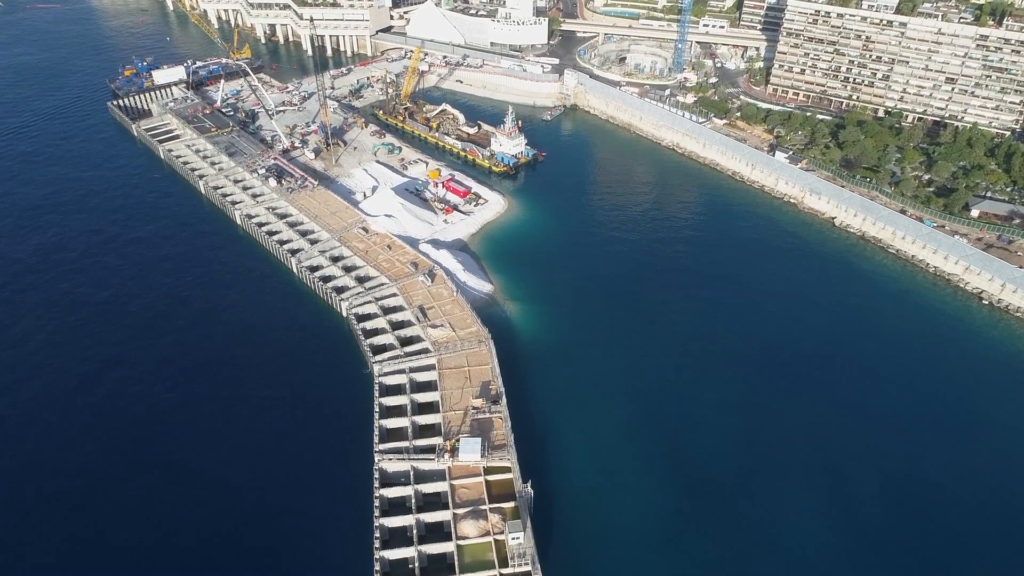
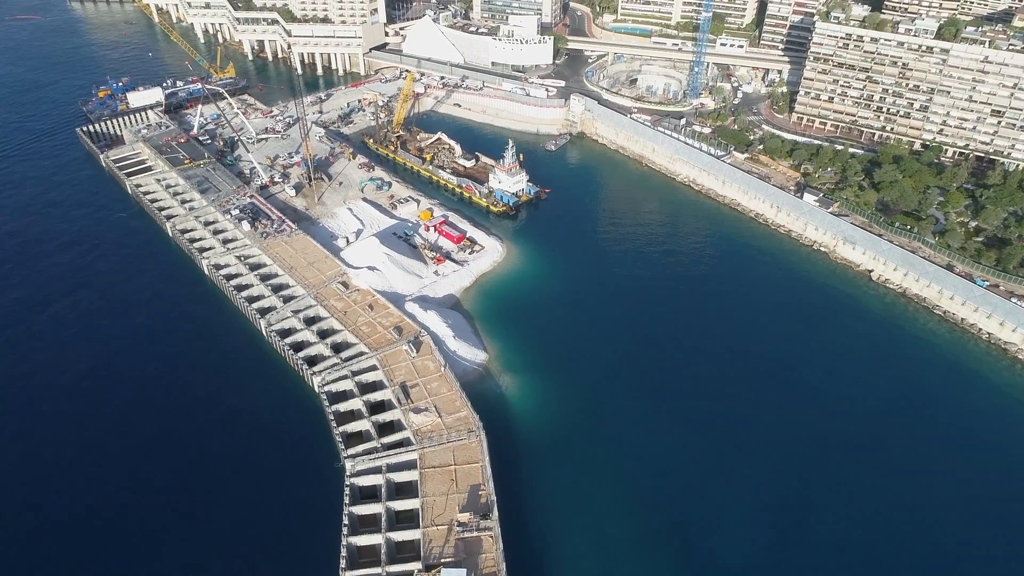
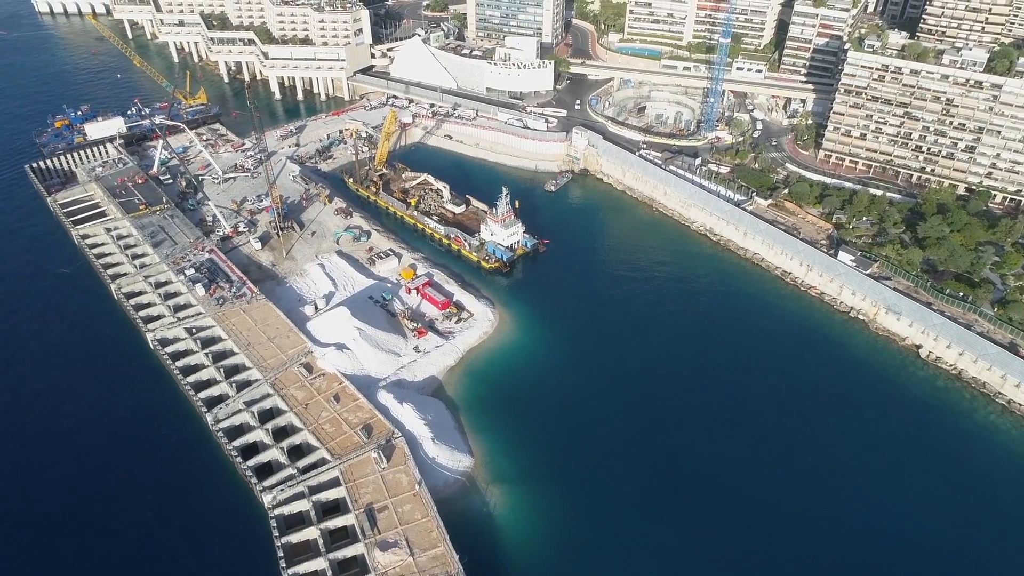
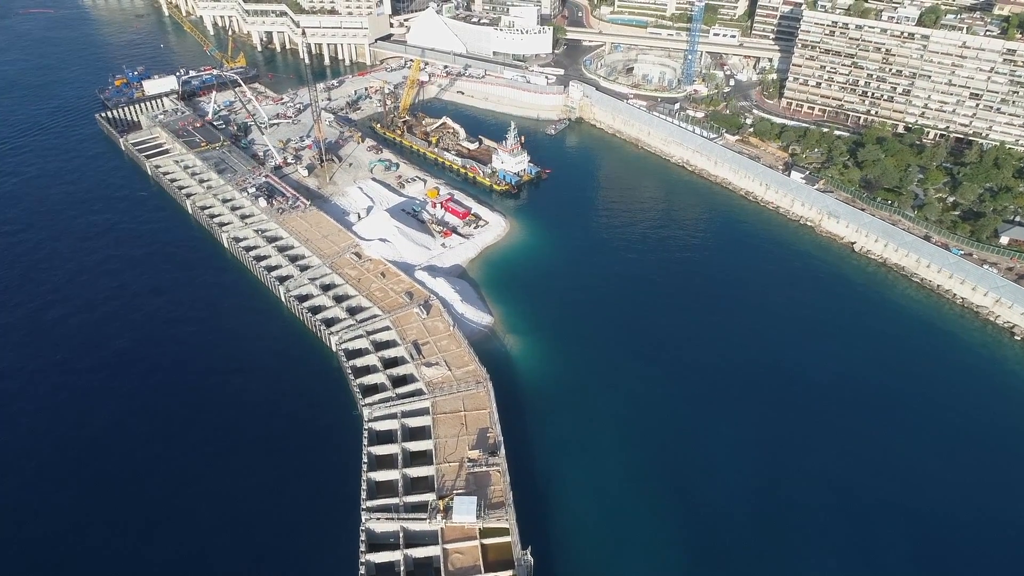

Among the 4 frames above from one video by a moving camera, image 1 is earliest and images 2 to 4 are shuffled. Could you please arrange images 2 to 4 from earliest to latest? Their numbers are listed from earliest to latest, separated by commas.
4, 2, 3
